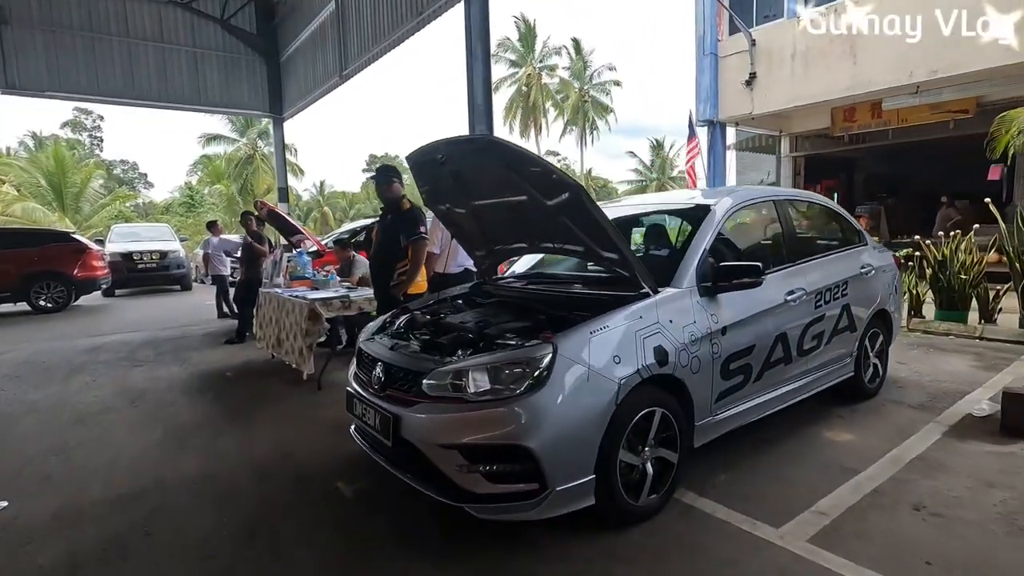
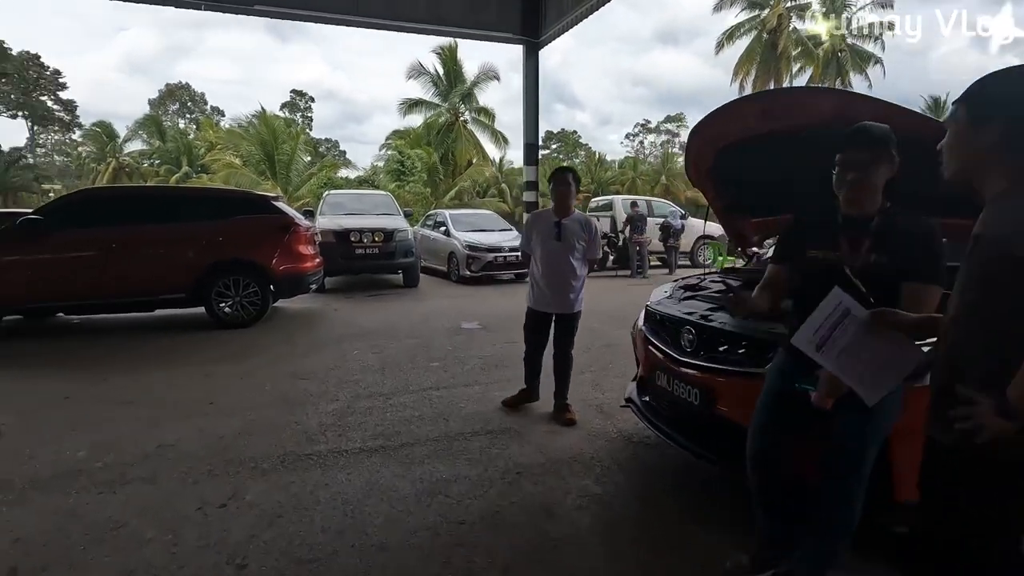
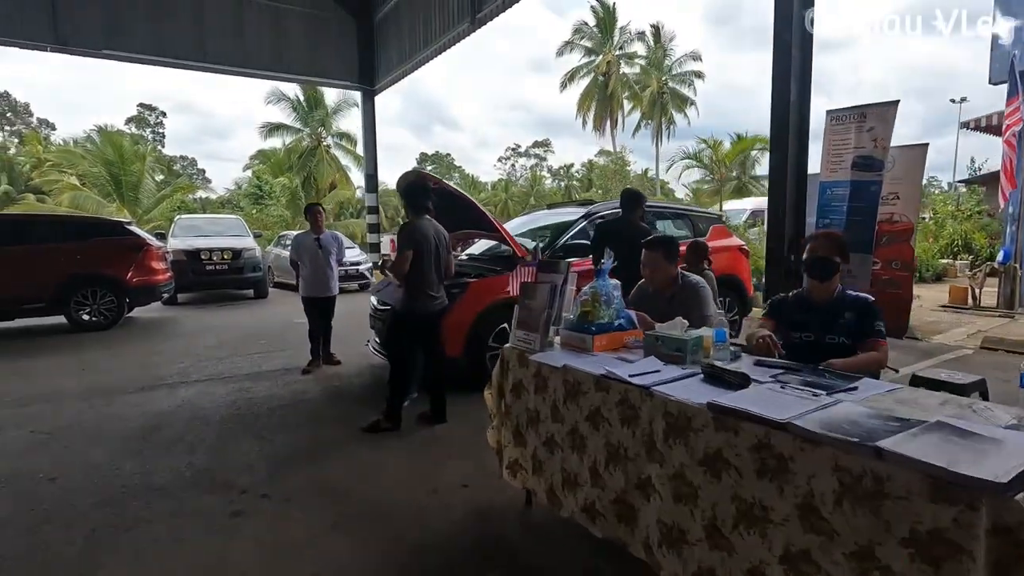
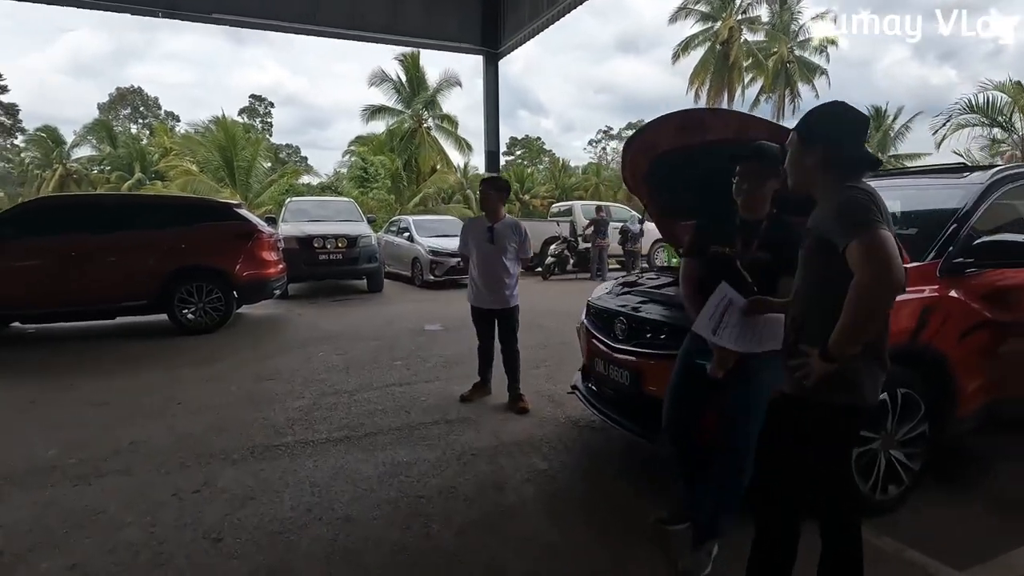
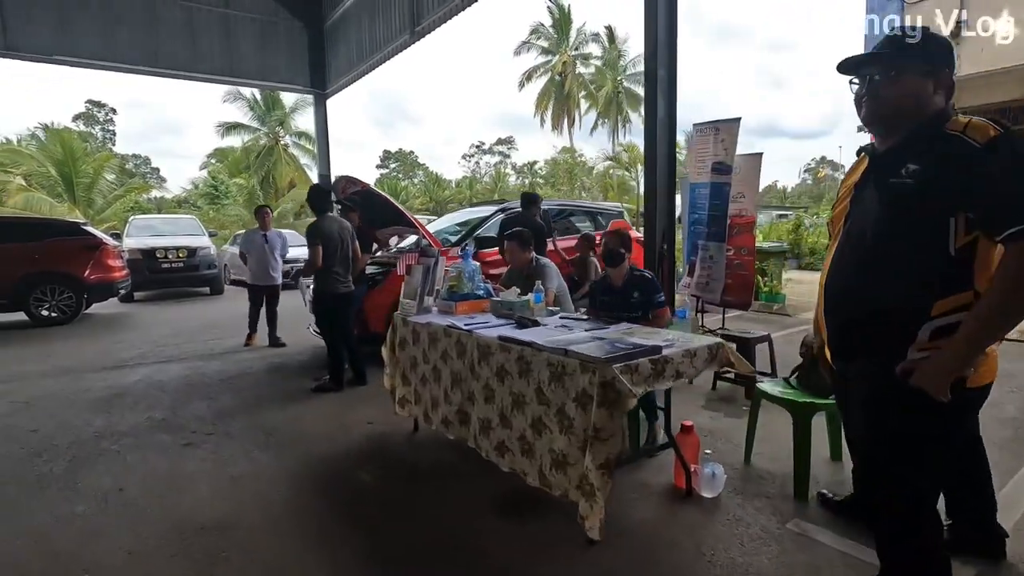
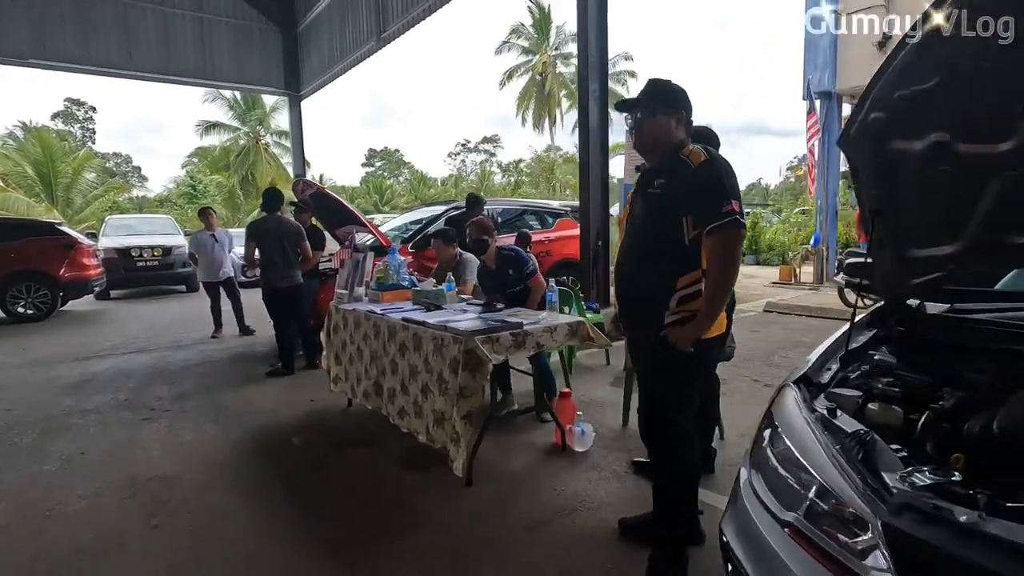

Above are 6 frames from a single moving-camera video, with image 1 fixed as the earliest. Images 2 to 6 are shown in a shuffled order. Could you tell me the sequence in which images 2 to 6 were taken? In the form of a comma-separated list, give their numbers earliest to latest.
6, 5, 3, 4, 2
